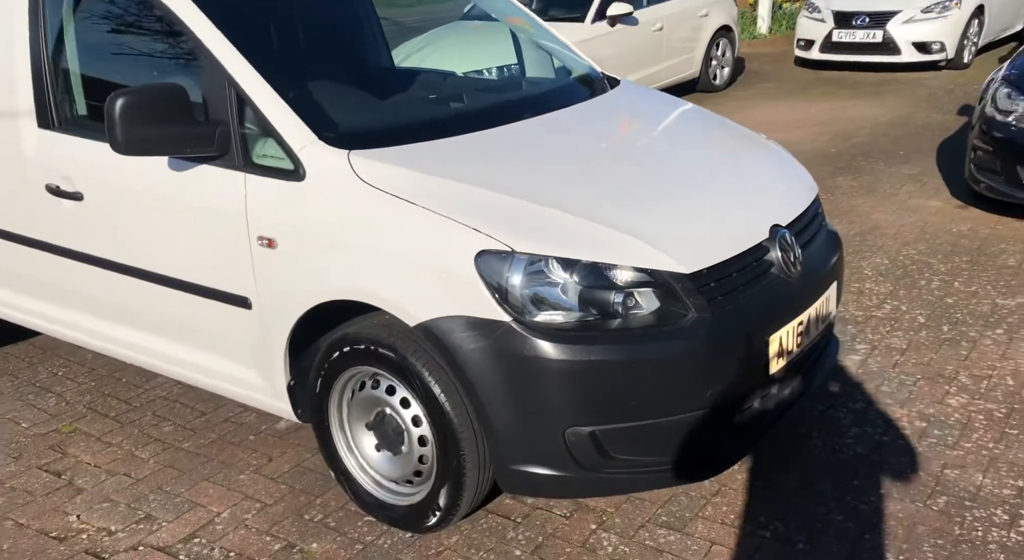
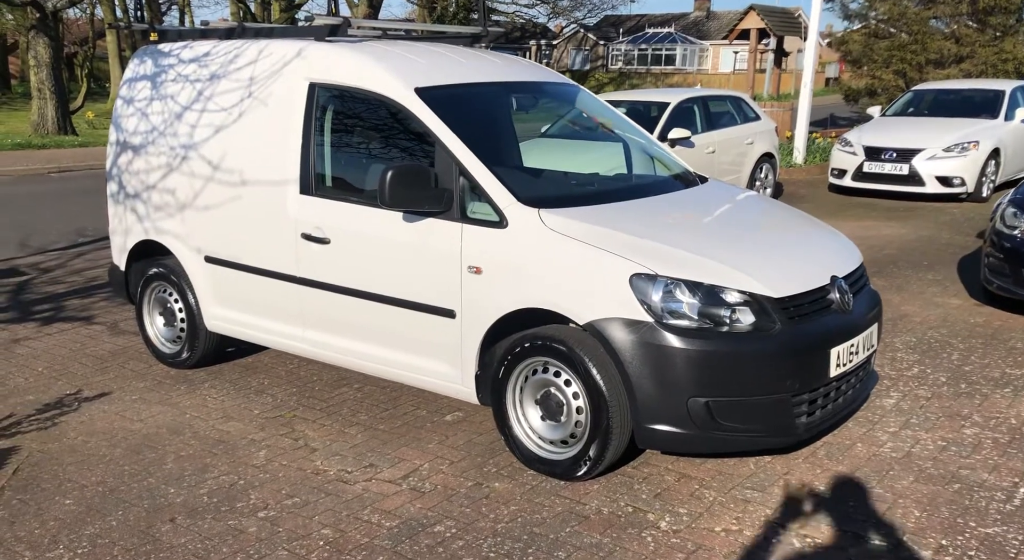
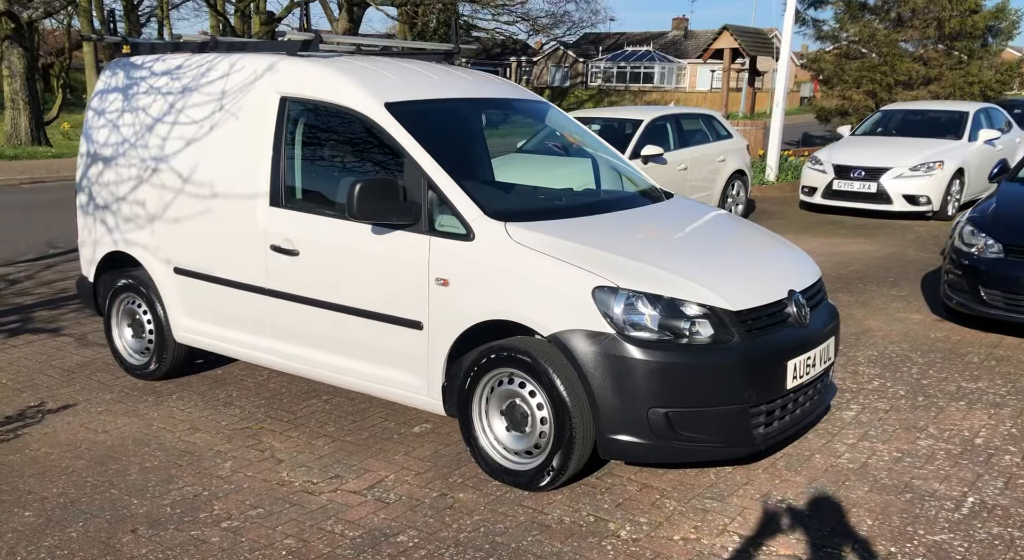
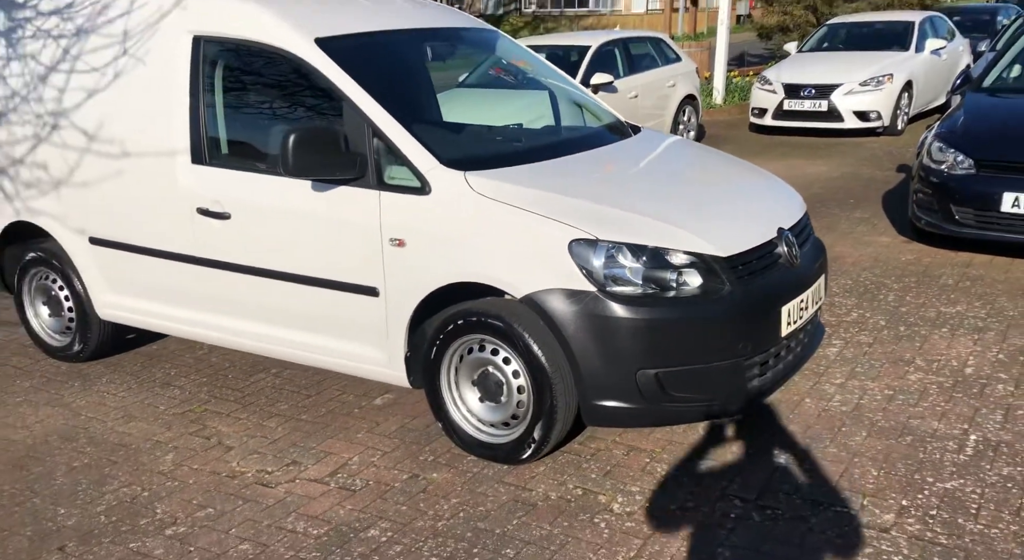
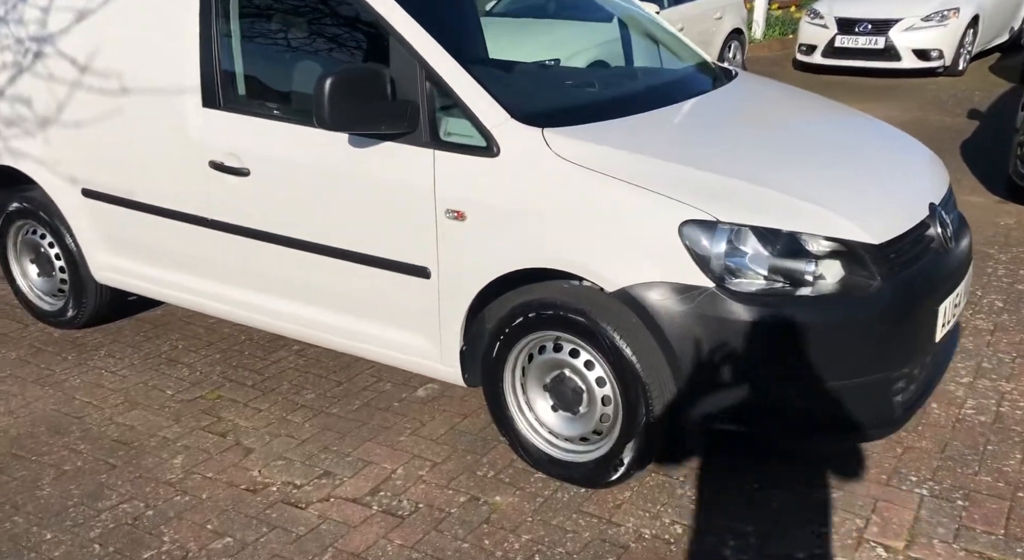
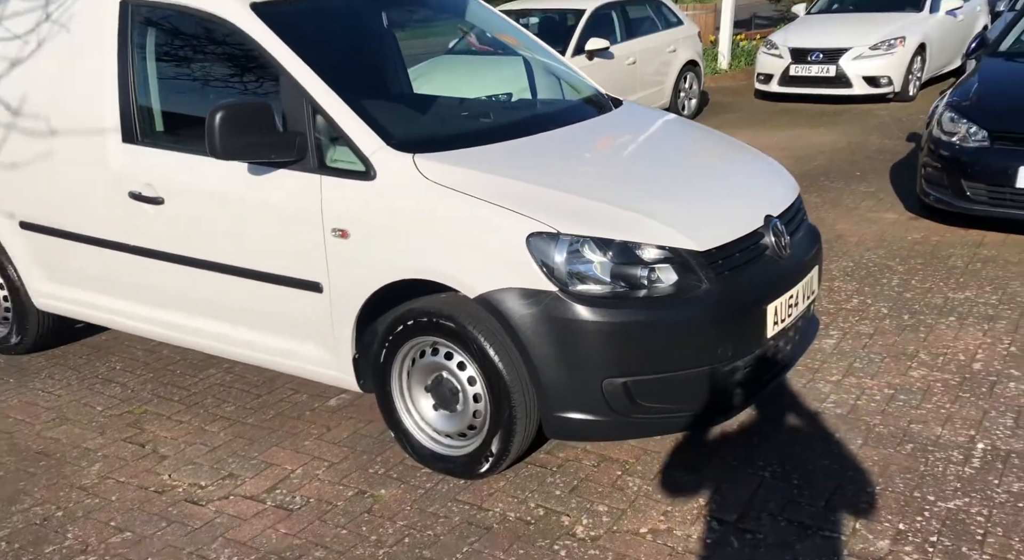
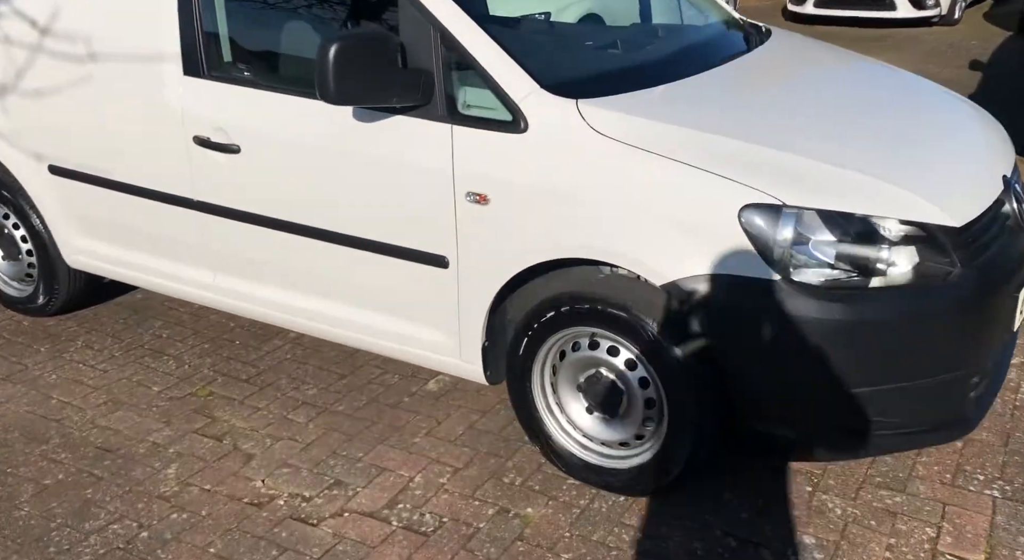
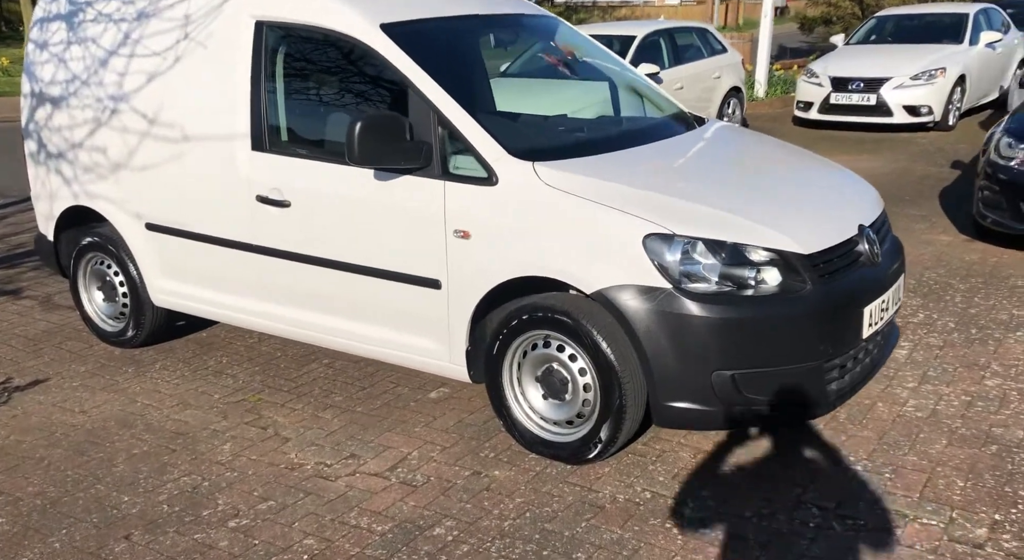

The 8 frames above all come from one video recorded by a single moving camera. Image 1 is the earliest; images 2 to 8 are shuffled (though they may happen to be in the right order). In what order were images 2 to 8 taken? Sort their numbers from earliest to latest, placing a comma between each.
6, 4, 3, 2, 8, 5, 7
